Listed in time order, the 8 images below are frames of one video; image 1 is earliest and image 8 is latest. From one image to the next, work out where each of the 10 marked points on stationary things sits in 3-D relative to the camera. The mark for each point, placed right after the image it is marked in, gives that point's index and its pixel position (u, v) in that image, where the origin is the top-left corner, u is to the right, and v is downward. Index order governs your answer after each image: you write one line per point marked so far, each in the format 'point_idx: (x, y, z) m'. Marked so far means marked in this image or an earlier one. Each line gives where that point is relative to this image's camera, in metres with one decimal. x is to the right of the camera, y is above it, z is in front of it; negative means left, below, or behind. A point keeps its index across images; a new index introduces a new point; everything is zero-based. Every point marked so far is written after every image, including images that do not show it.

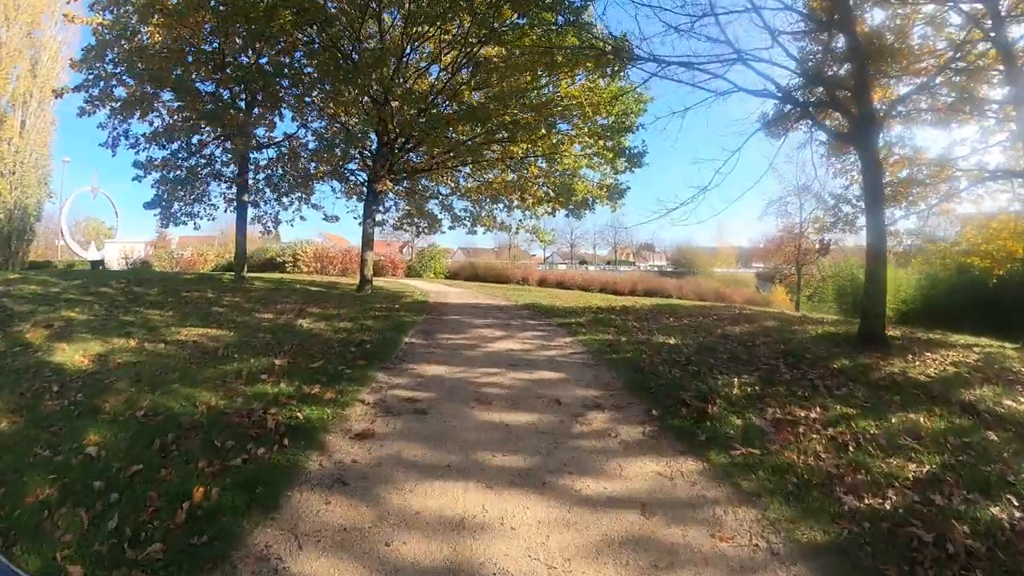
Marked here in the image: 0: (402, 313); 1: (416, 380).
0: (-1.4, -0.2, +12.3) m
1: (-0.7, -0.7, +6.9) m
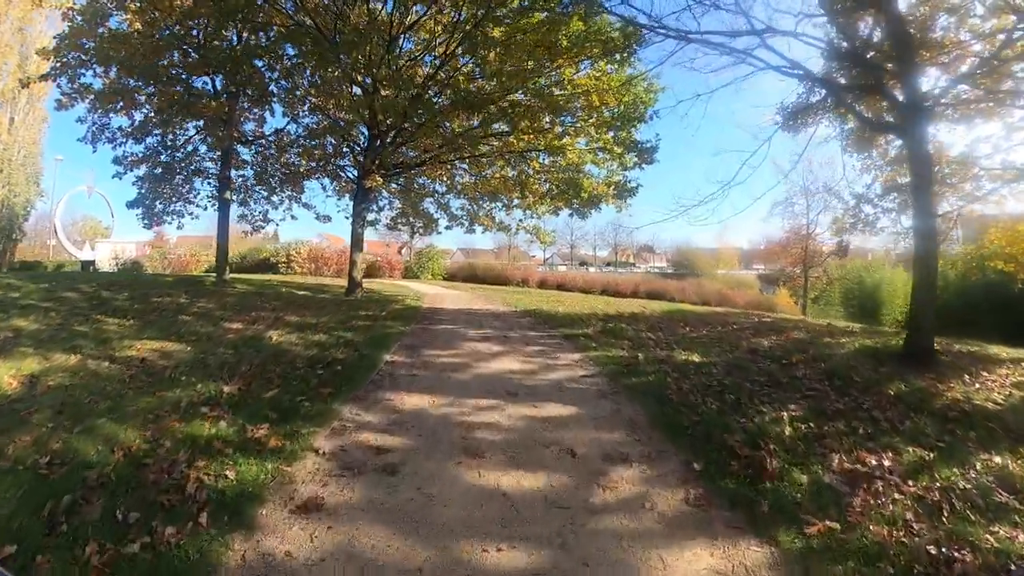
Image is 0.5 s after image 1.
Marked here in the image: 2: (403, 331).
0: (-1.5, -0.3, +11.0) m
1: (-0.7, -0.8, +5.5) m
2: (-1.2, -0.4, +9.9) m
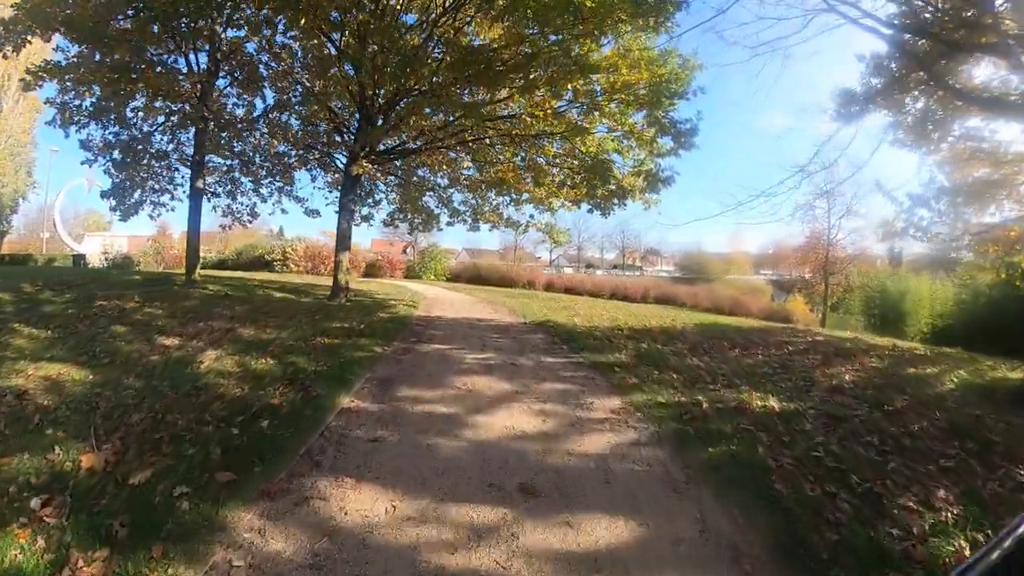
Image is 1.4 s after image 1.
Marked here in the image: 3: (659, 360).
0: (-1.4, -0.4, +8.7) m
1: (-0.7, -0.9, +3.2) m
2: (-1.1, -0.5, +7.6) m
3: (+1.3, -0.6, +7.8) m
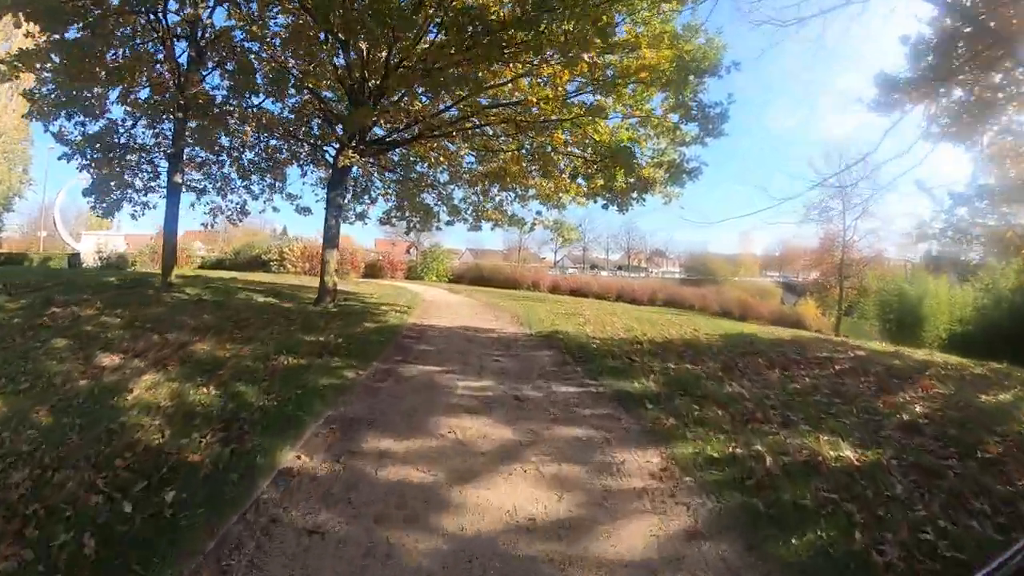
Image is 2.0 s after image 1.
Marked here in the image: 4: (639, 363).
0: (-1.3, -0.5, +7.3) m
1: (-0.7, -1.0, +1.8) m
2: (-1.1, -0.6, +6.2) m
3: (+1.3, -0.7, +6.5) m
4: (+1.0, -0.6, +7.2) m
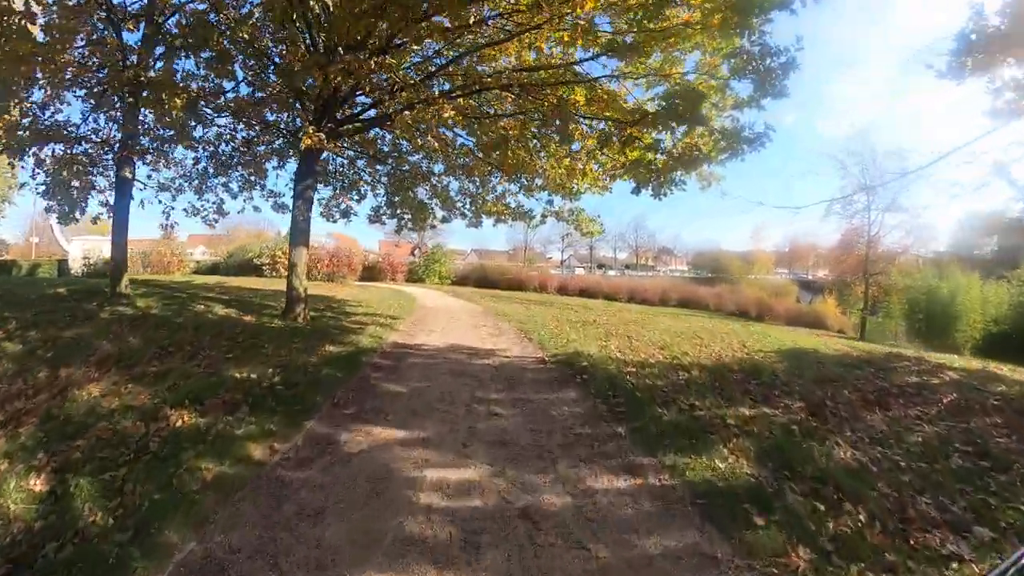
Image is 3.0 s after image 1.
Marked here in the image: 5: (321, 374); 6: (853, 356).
0: (-1.3, -0.6, +5.2) m
1: (-0.7, -1.1, -0.3) m
2: (-1.0, -0.7, +4.1) m
3: (+1.3, -0.8, +4.3) m
4: (+1.0, -0.7, +5.1) m
5: (-1.2, -0.6, +5.5) m
6: (+3.5, -0.7, +9.2) m
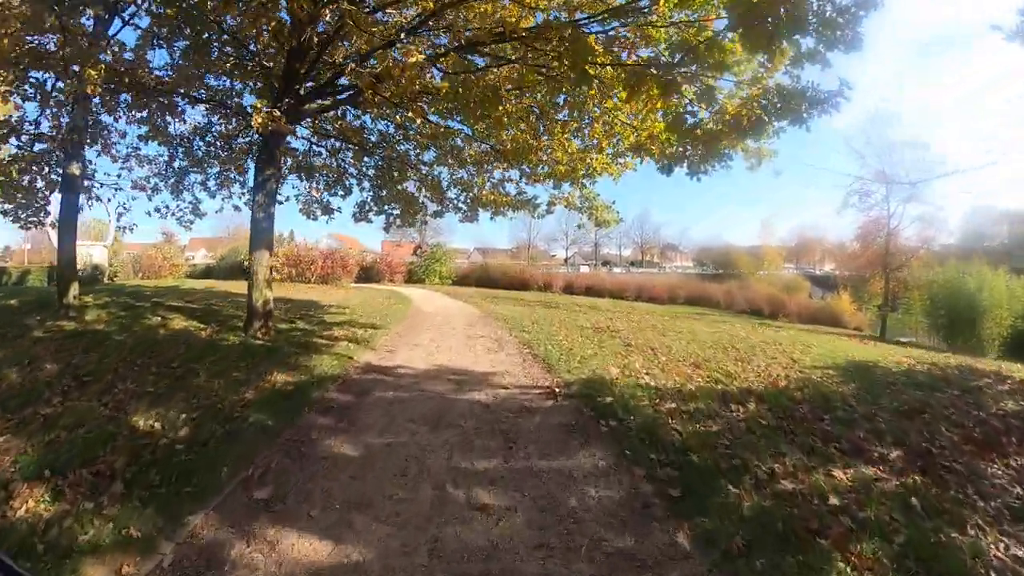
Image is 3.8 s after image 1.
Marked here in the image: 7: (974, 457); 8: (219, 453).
0: (-1.3, -0.7, +3.7) m
1: (-0.7, -1.2, -1.8) m
2: (-1.0, -0.8, +2.6) m
3: (+1.3, -0.9, +2.8) m
4: (+1.0, -0.8, +3.5) m
5: (-1.2, -0.7, +4.0) m
6: (+3.5, -0.7, +7.7) m
7: (+2.4, -0.9, +4.7) m
8: (-1.2, -0.7, +3.6) m
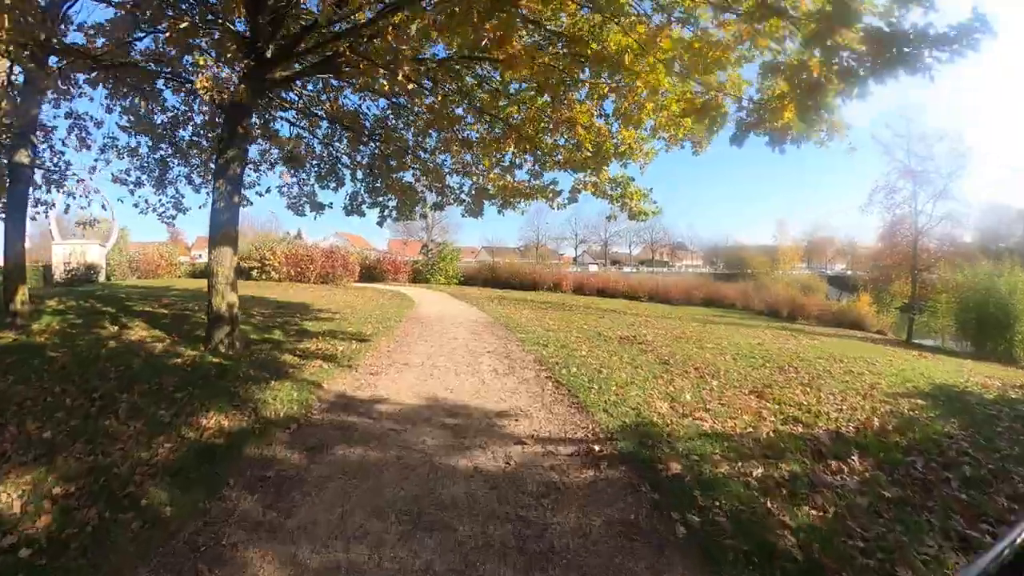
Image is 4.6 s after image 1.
0: (-1.3, -0.8, +2.3) m
1: (-0.7, -1.2, -3.2) m
2: (-1.0, -0.9, +1.2) m
3: (+1.4, -0.9, +1.4) m
4: (+1.1, -0.8, +2.1) m
5: (-1.1, -0.7, +2.6) m
6: (+3.6, -0.8, +6.2) m
7: (+2.5, -0.9, +3.3) m
8: (-1.2, -0.7, +2.3) m
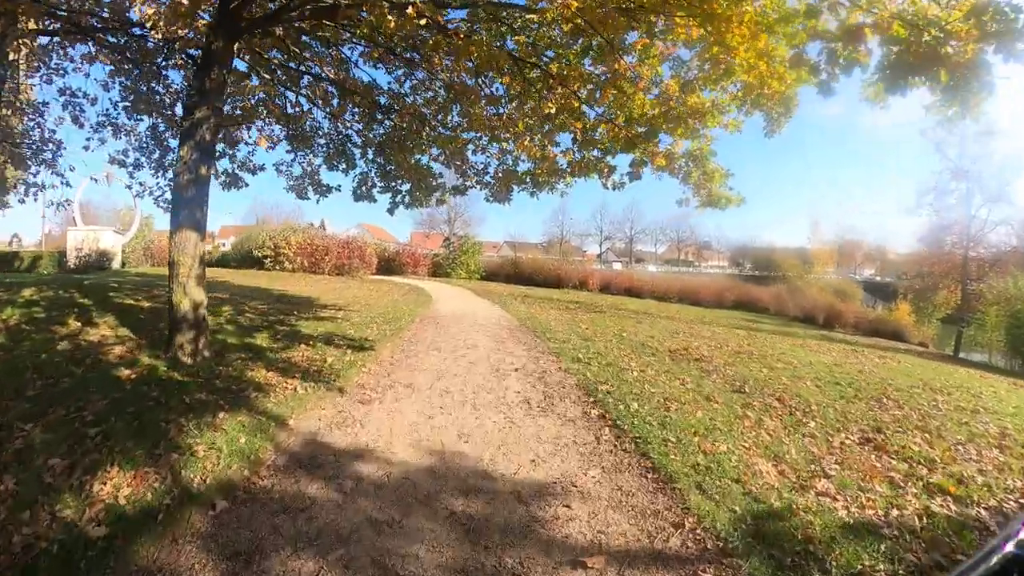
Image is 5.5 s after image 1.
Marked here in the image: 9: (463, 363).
0: (-1.2, -0.8, +1.0) m
1: (-0.7, -1.3, -4.5) m
2: (-0.9, -0.9, -0.1) m
3: (+1.4, -1.0, 0.0) m
4: (+1.2, -0.9, +0.8) m
5: (-1.0, -0.7, +1.3) m
6: (+3.8, -0.9, +4.8) m
7: (+2.6, -1.0, +1.9) m
8: (-1.1, -0.8, +0.9) m
9: (-0.3, -0.5, +5.6) m
